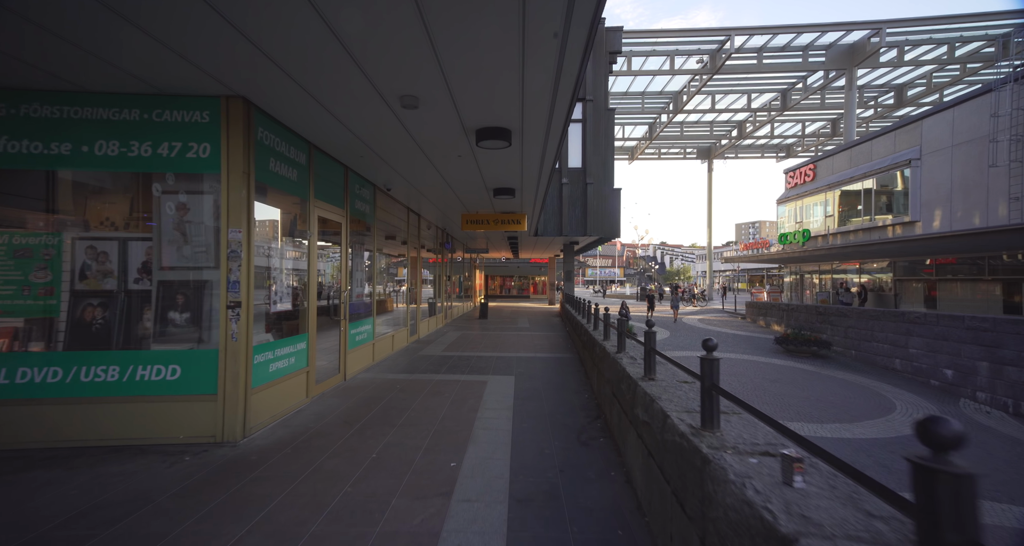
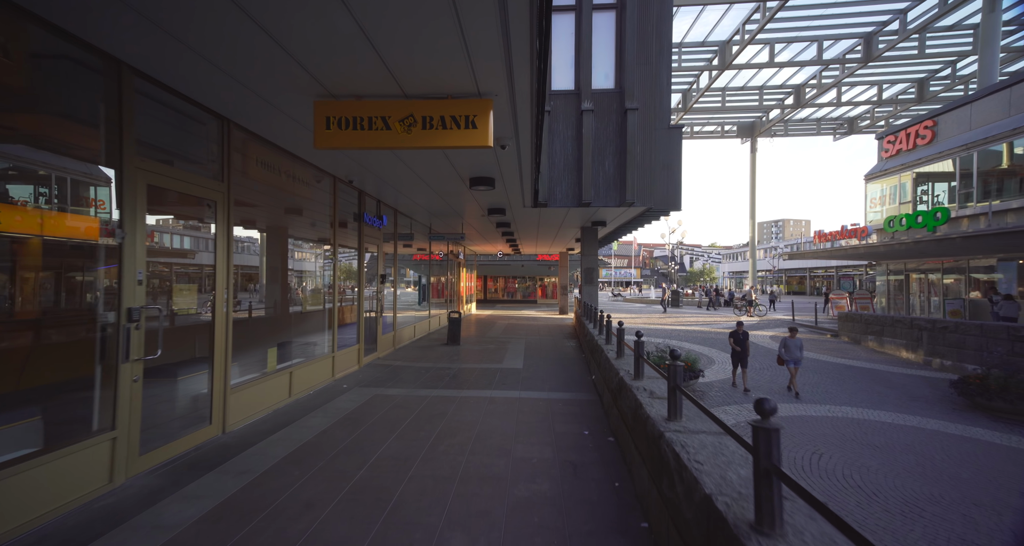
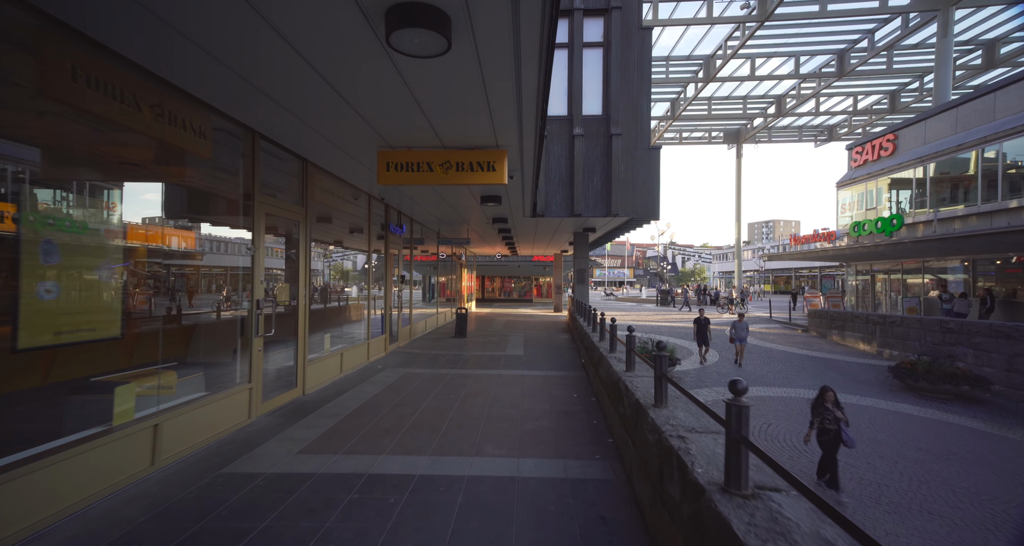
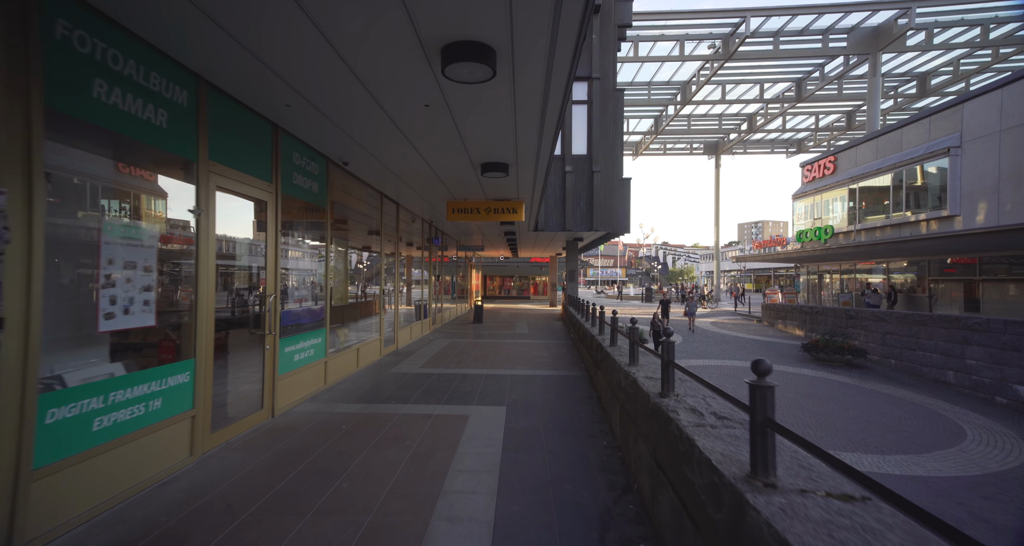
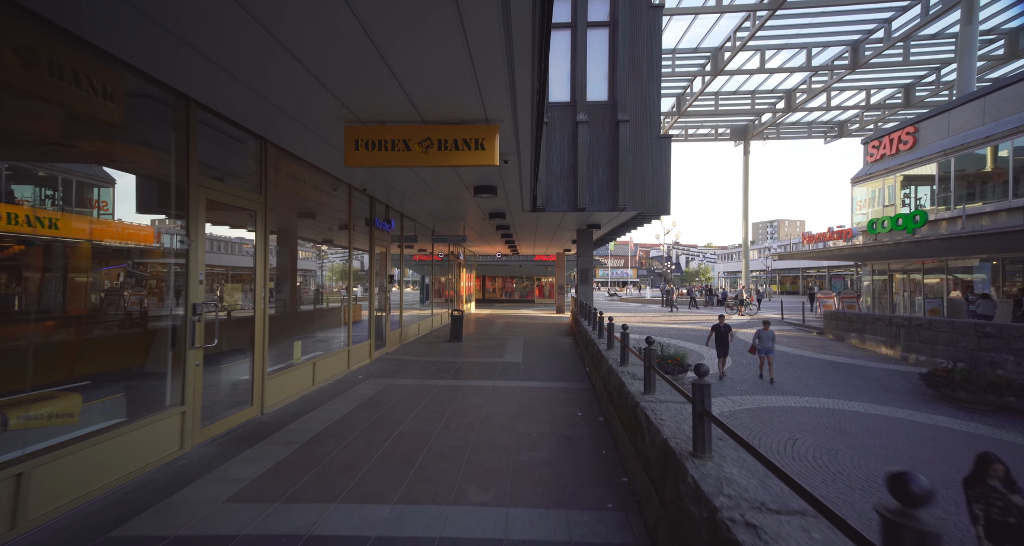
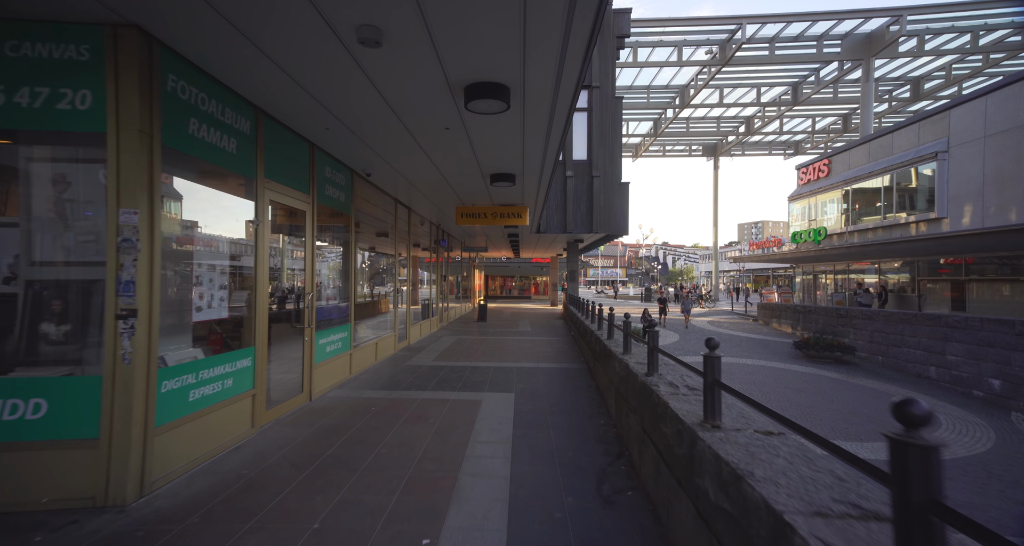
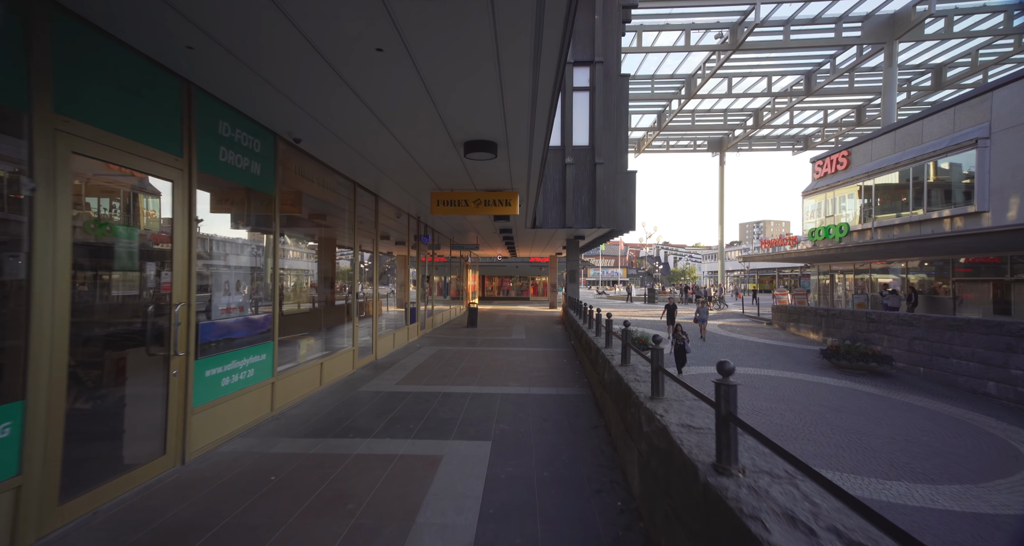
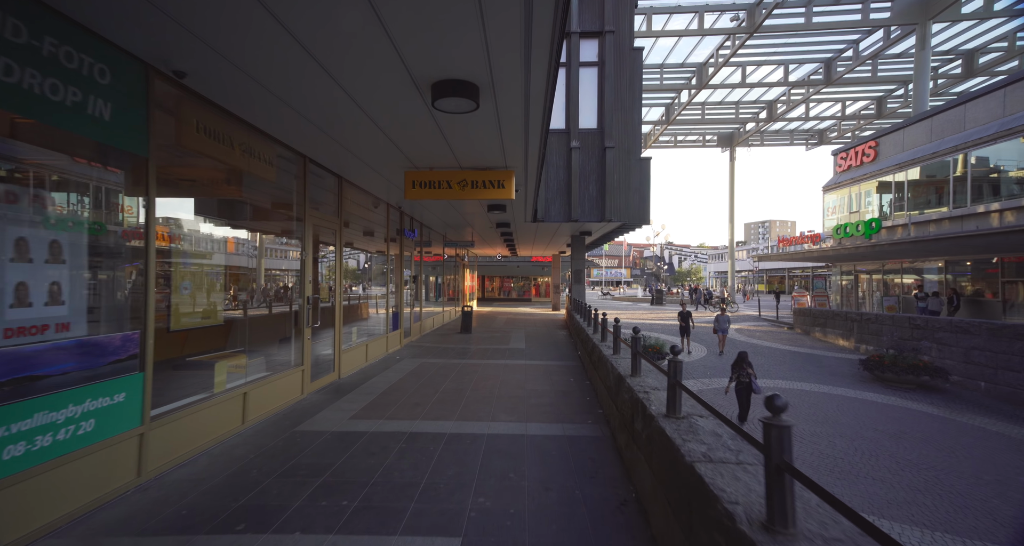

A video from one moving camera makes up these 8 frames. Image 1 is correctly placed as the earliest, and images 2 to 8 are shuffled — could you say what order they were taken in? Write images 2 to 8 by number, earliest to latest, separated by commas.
6, 4, 7, 8, 3, 5, 2
